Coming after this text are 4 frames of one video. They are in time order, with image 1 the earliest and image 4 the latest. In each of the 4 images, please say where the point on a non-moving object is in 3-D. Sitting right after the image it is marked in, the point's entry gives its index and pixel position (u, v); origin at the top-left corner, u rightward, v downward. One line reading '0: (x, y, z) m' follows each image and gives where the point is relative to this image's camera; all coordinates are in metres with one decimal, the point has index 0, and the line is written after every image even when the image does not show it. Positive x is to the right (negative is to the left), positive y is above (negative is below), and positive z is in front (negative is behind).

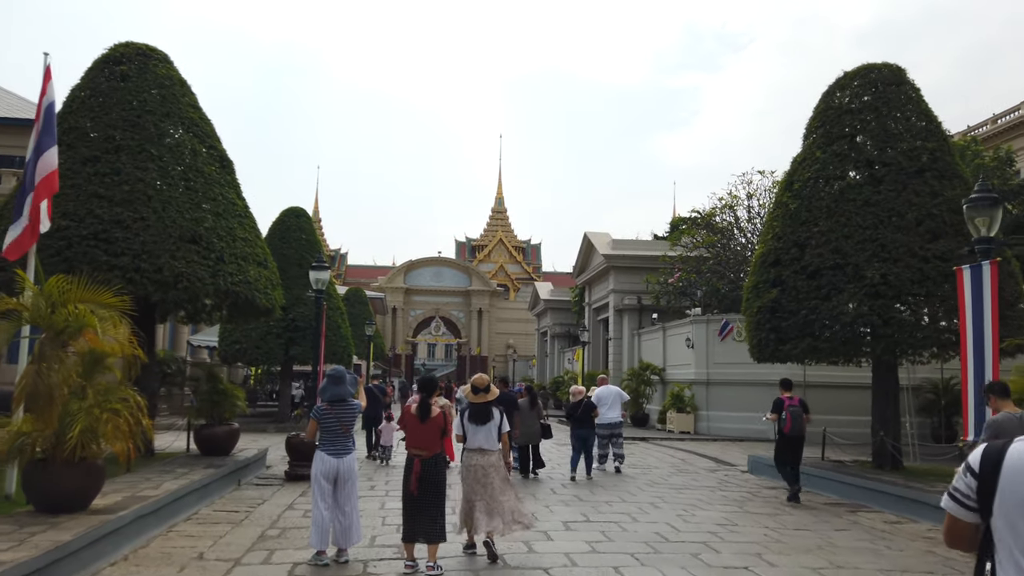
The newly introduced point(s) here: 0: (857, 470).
0: (+6.7, -3.5, +14.8) m
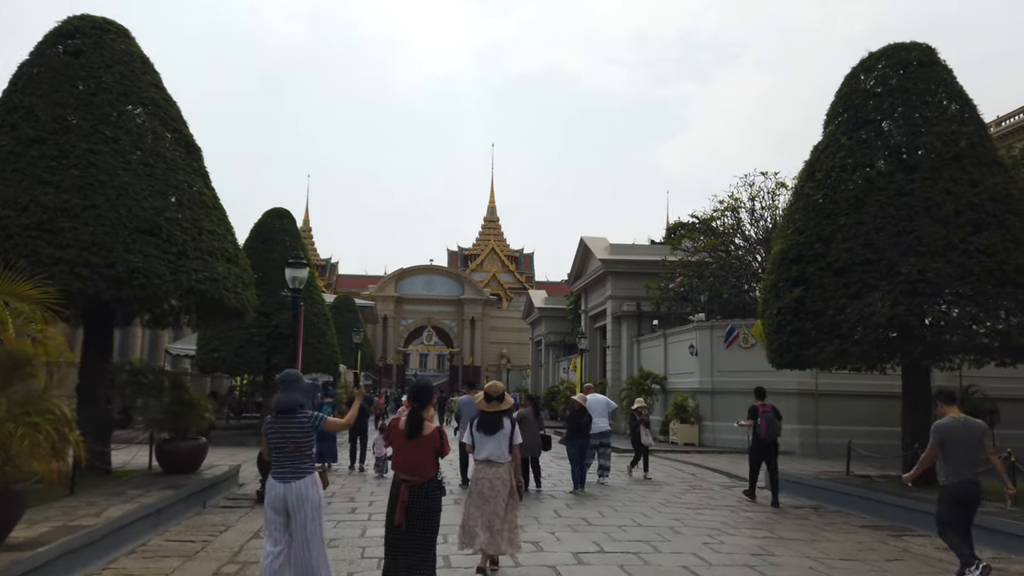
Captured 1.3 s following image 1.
0: (+6.6, -3.5, +13.5) m
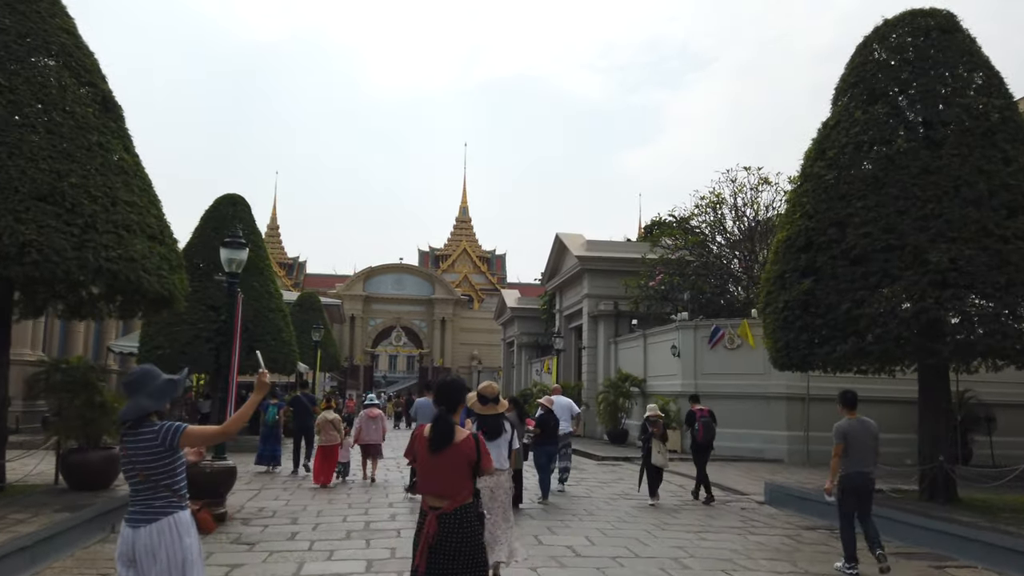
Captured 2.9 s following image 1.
0: (+6.2, -3.4, +12.0) m
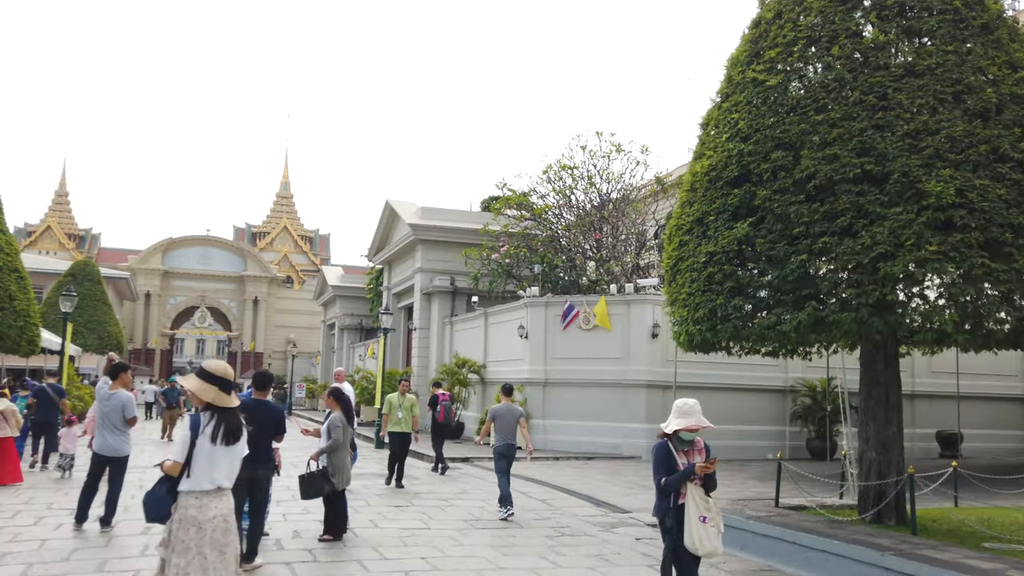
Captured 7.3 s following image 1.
0: (+4.0, -2.8, +9.1) m
